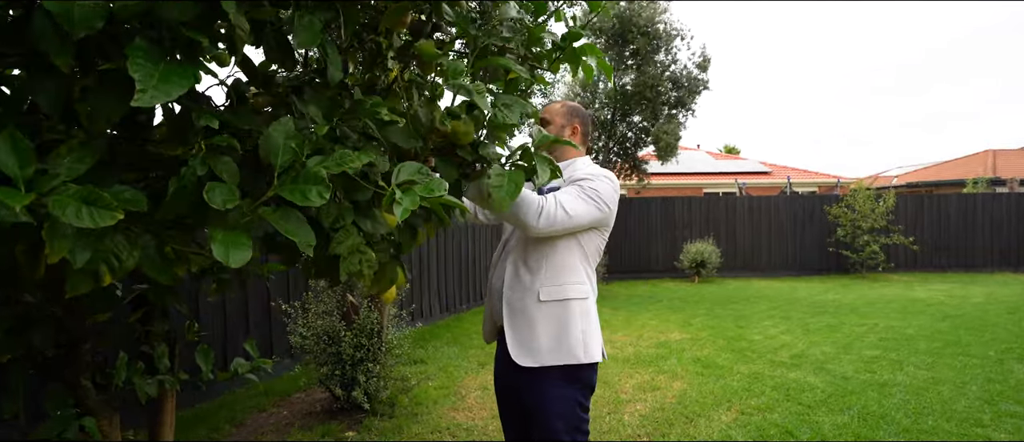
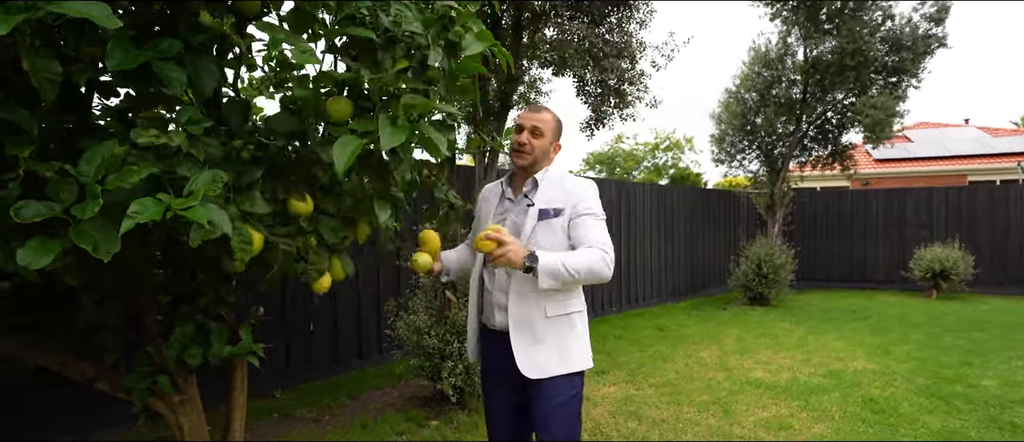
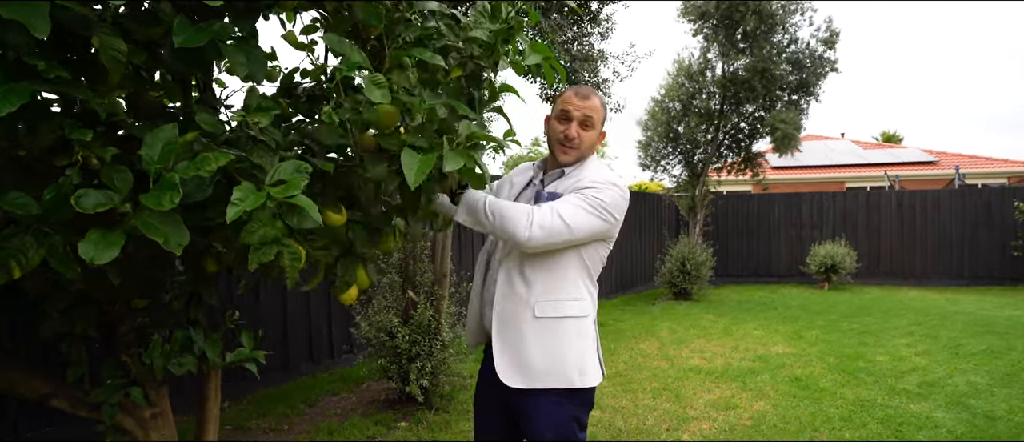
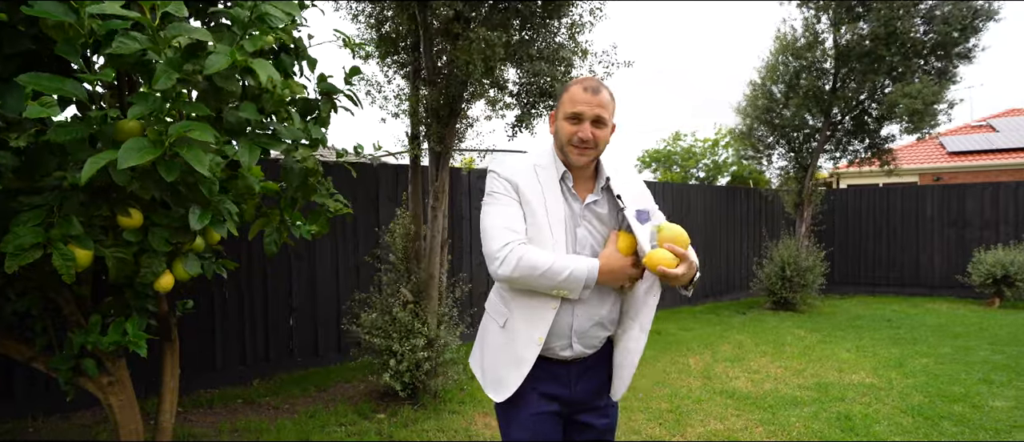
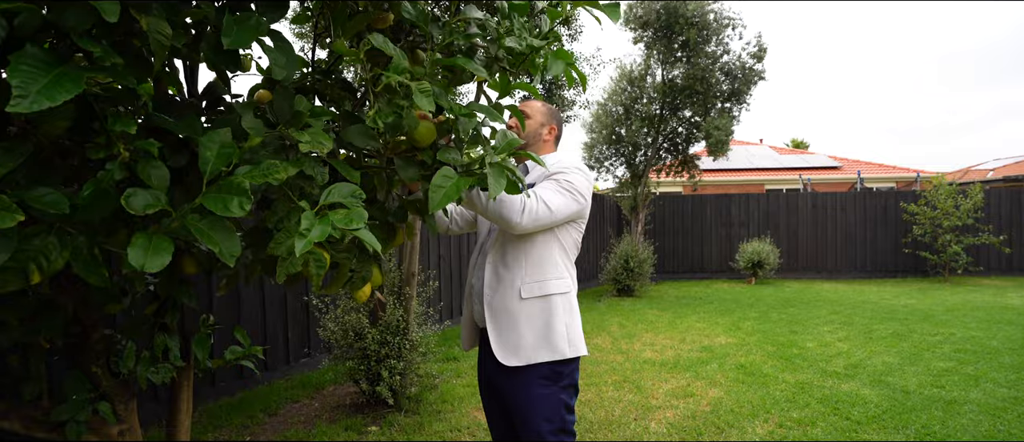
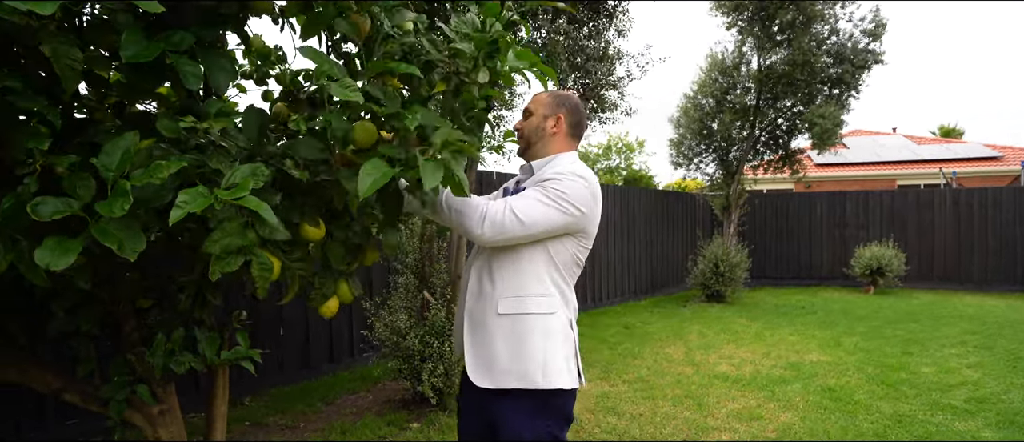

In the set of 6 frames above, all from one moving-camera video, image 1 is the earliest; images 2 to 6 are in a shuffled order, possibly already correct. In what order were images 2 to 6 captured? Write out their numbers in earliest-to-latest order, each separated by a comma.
5, 3, 6, 2, 4
